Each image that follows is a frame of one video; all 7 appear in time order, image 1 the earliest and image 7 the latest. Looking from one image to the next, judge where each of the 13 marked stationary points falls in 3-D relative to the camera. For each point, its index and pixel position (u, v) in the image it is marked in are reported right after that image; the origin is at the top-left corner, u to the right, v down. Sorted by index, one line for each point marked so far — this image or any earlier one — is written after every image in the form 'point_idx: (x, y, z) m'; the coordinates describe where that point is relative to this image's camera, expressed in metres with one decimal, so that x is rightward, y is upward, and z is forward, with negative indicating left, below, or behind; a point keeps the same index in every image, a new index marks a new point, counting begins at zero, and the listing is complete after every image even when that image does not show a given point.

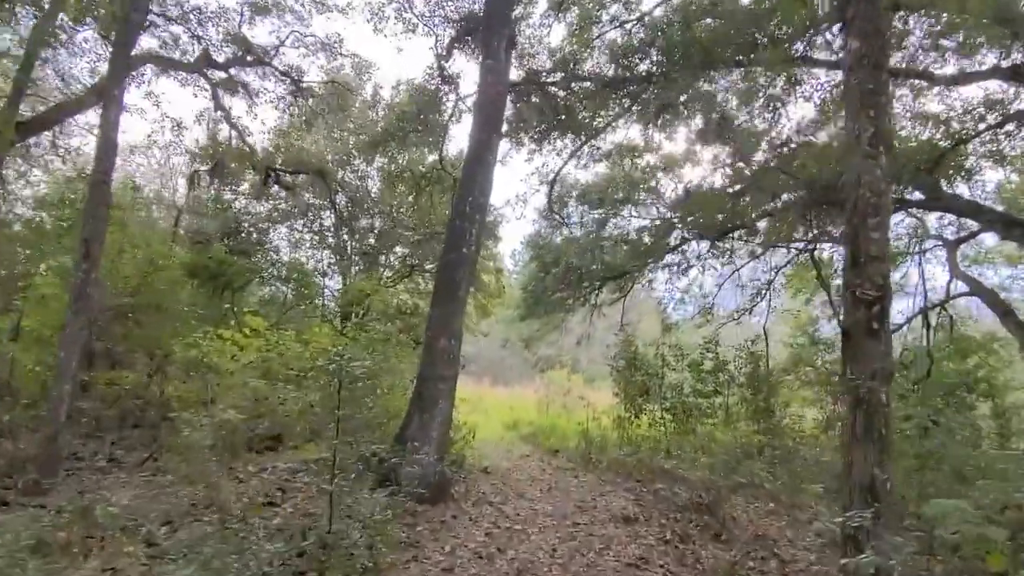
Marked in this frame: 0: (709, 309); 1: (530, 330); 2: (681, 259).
0: (+2.4, -0.4, +9.1) m
1: (+0.2, -0.6, +9.9) m
2: (+2.1, +0.4, +8.7) m
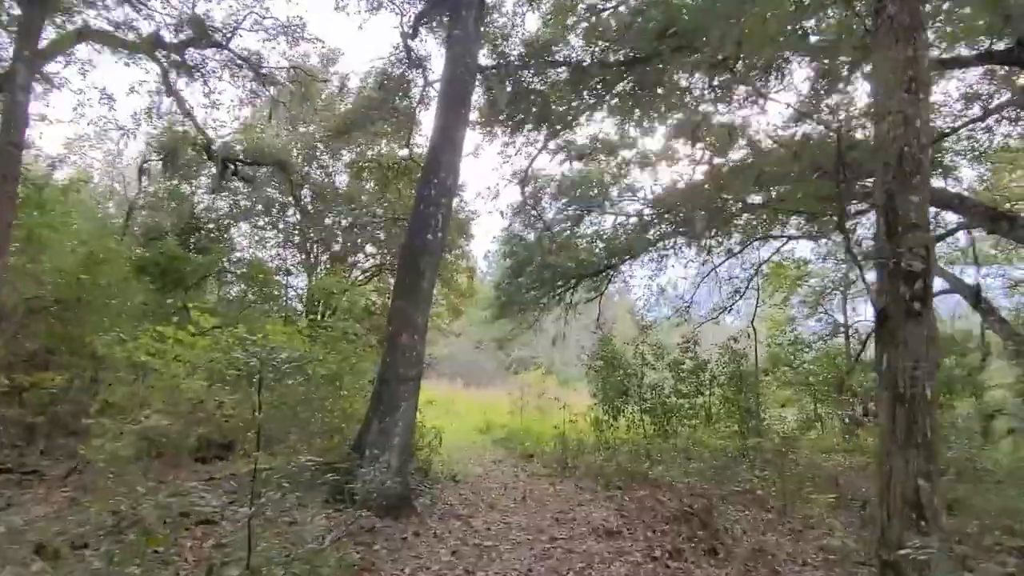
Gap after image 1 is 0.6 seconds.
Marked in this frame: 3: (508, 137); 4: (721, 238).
0: (+2.1, -0.3, +8.9) m
1: (-0.1, -0.6, +9.6) m
2: (+1.7, +0.4, +8.5) m
3: (-0.1, +1.7, +8.0) m
4: (+2.3, +0.6, +8.4) m
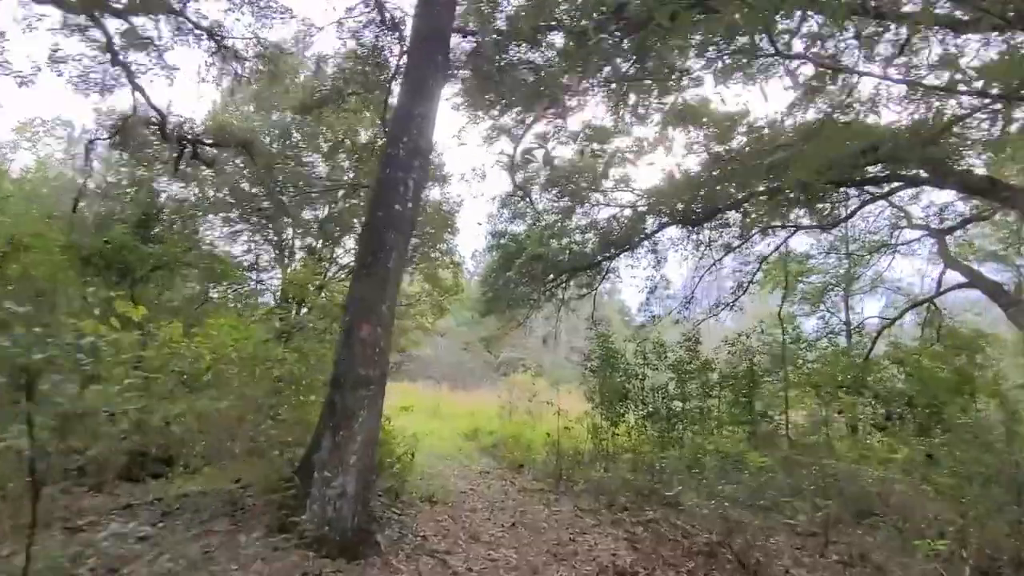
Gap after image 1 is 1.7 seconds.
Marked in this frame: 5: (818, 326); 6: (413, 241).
0: (+2.0, -0.3, +8.4) m
1: (-0.3, -0.5, +9.1) m
2: (+1.6, +0.5, +8.0) m
3: (-0.2, +1.8, +7.5) m
4: (+2.2, +0.6, +7.9) m
5: (+3.6, -0.4, +8.3) m
6: (-1.3, +0.6, +9.3) m
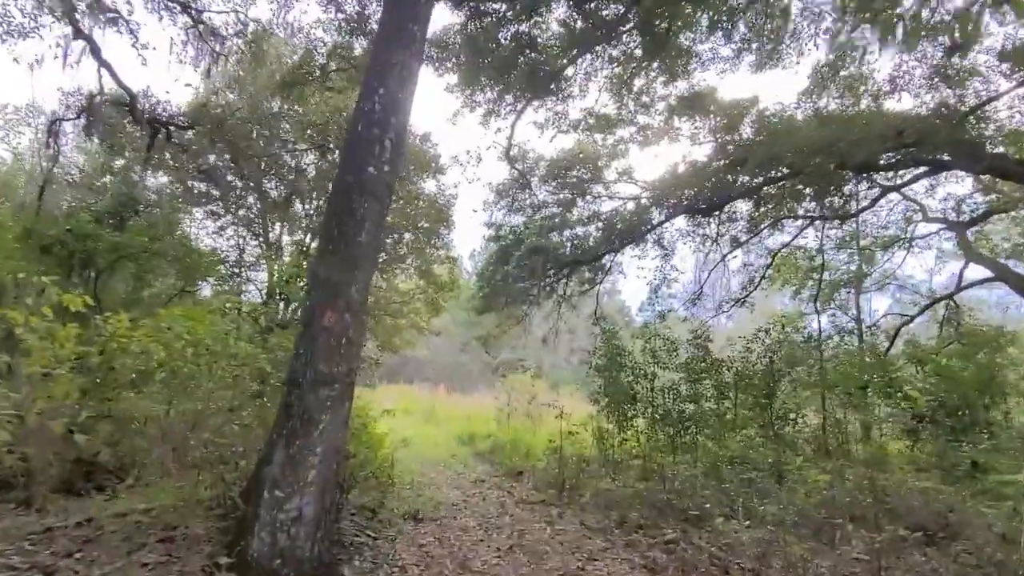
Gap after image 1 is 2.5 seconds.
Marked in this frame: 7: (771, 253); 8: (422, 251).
0: (+1.9, -0.2, +8.0) m
1: (-0.3, -0.5, +8.7) m
2: (+1.6, +0.5, +7.6) m
3: (-0.2, +1.8, +7.1) m
4: (+2.2, +0.7, +7.5) m
5: (+3.5, -0.4, +7.9) m
6: (-1.3, +0.7, +8.9) m
7: (+3.0, +0.4, +7.9) m
8: (-1.2, +0.5, +9.2) m
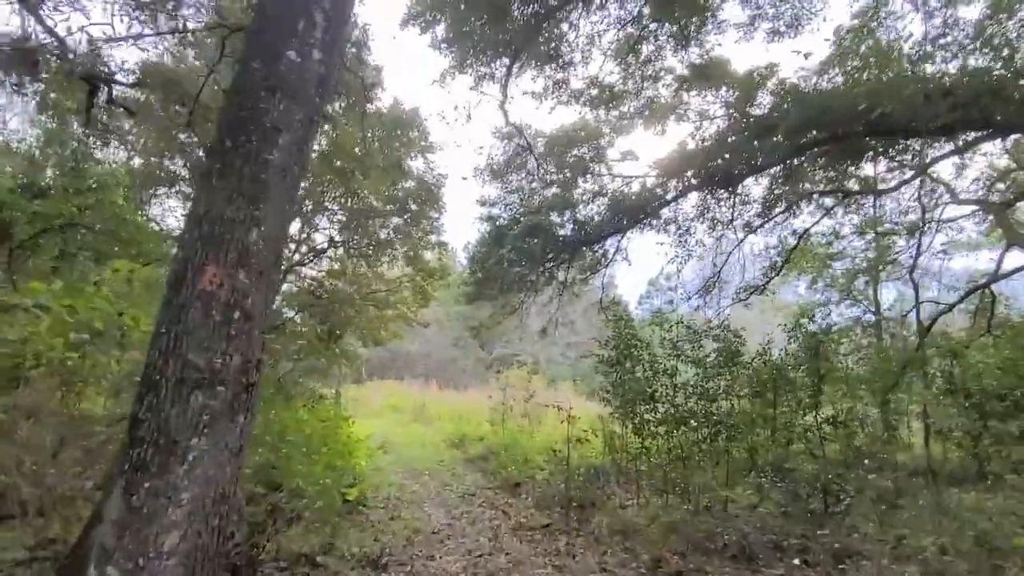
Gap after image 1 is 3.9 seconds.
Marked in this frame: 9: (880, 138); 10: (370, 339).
0: (+1.9, -0.1, +7.3) m
1: (-0.4, -0.3, +8.0) m
2: (+1.6, +0.6, +6.9) m
3: (-0.3, +1.9, +6.4) m
4: (+2.1, +0.8, +6.9) m
5: (+3.5, -0.3, +7.3) m
6: (-1.4, +0.8, +8.2) m
7: (+2.9, +0.6, +7.3) m
8: (-1.2, +0.6, +8.5) m
9: (+2.9, +1.2, +5.7) m
10: (-1.8, -0.6, +8.8) m
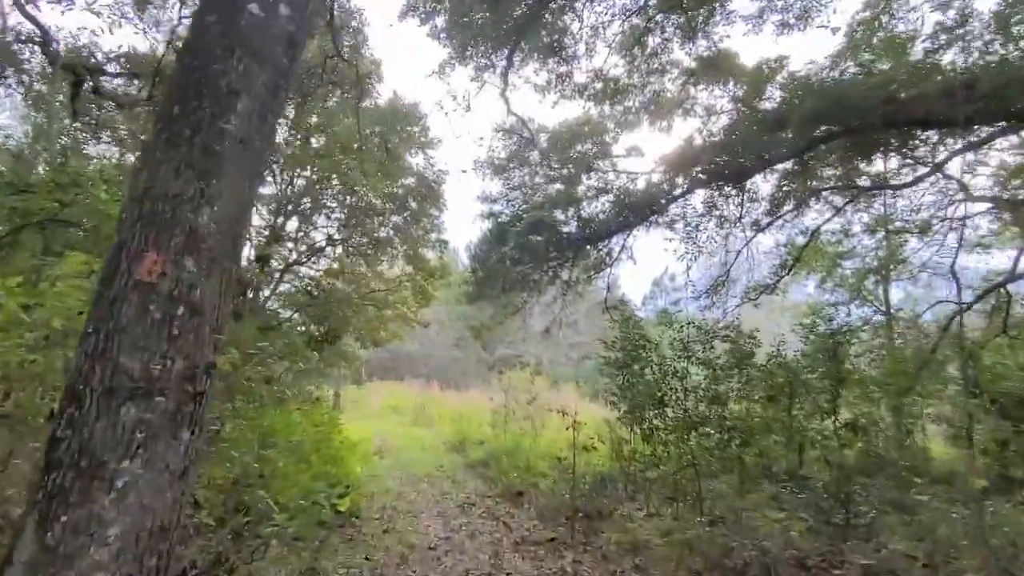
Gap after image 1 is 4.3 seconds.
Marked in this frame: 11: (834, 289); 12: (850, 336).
0: (+1.9, -0.1, +7.1) m
1: (-0.3, -0.3, +7.8) m
2: (+1.6, +0.6, +6.7) m
3: (-0.2, +1.9, +6.2) m
4: (+2.2, +0.8, +6.7) m
5: (+3.5, -0.3, +7.1) m
6: (-1.3, +0.8, +8.0) m
7: (+2.9, +0.6, +7.1) m
8: (-1.2, +0.6, +8.3) m
9: (+2.9, +1.2, +5.5) m
10: (-1.7, -0.6, +8.7) m
11: (+3.5, 0.0, +7.7) m
12: (+3.2, -0.5, +6.6) m
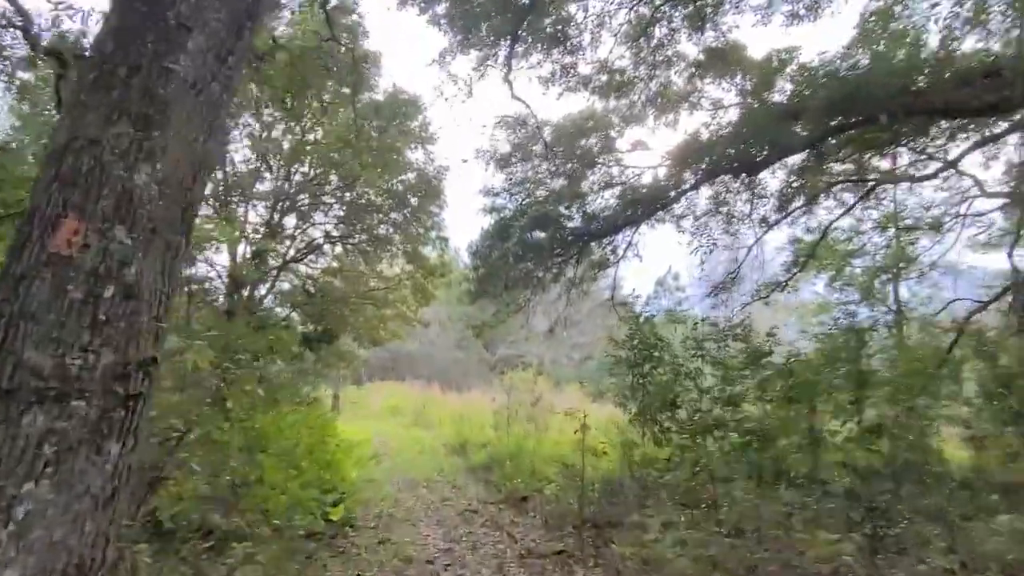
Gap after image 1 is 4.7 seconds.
0: (+1.9, -0.1, +6.9) m
1: (-0.3, -0.3, +7.6) m
2: (+1.6, +0.7, +6.5) m
3: (-0.2, +2.0, +6.0) m
4: (+2.2, +0.8, +6.5) m
5: (+3.5, -0.2, +6.9) m
6: (-1.3, +0.8, +7.8) m
7: (+3.0, +0.6, +6.9) m
8: (-1.2, +0.6, +8.1) m
9: (+2.9, +1.2, +5.3) m
10: (-1.7, -0.6, +8.5) m
11: (+3.5, 0.0, +7.5) m
12: (+3.2, -0.4, +6.4) m
